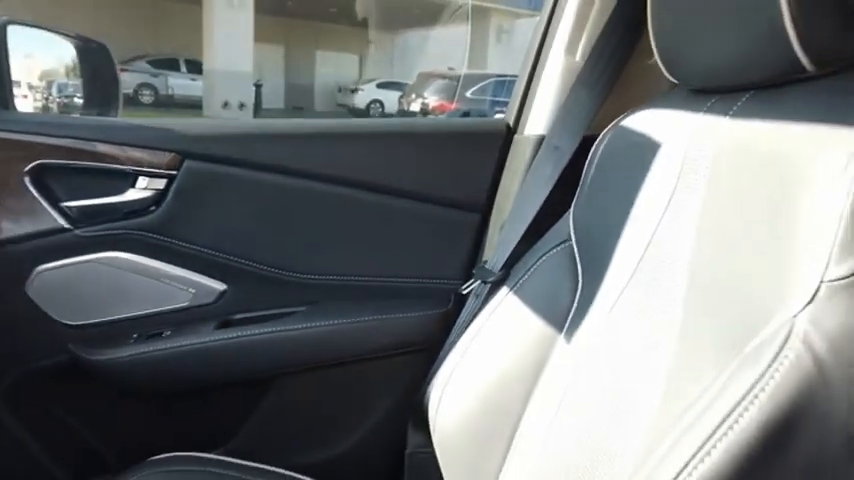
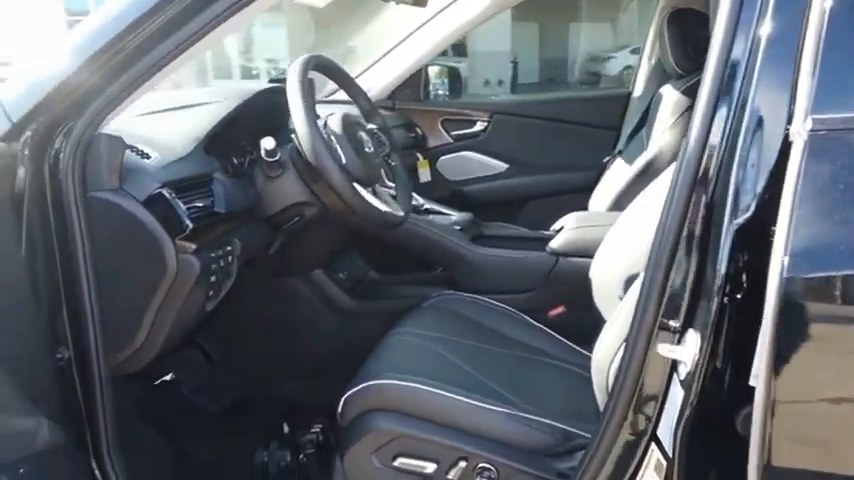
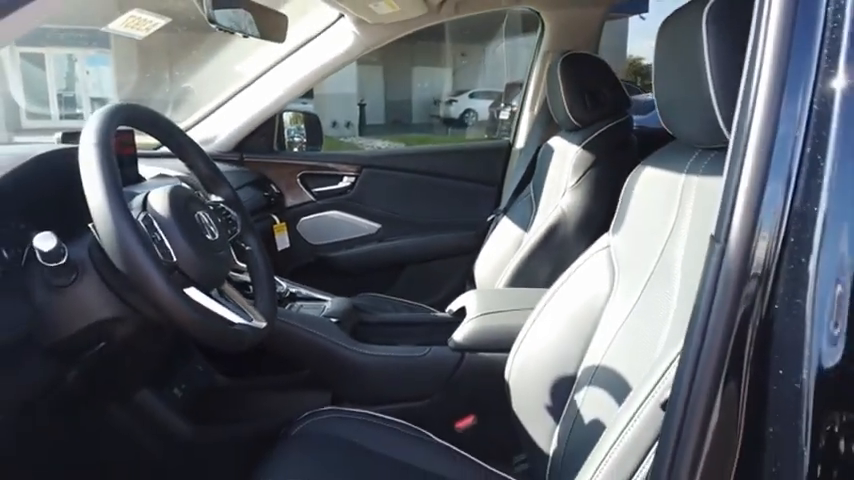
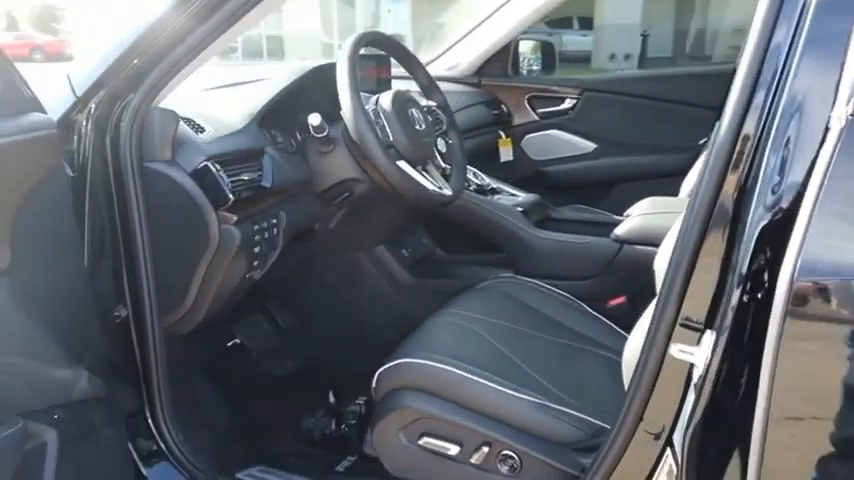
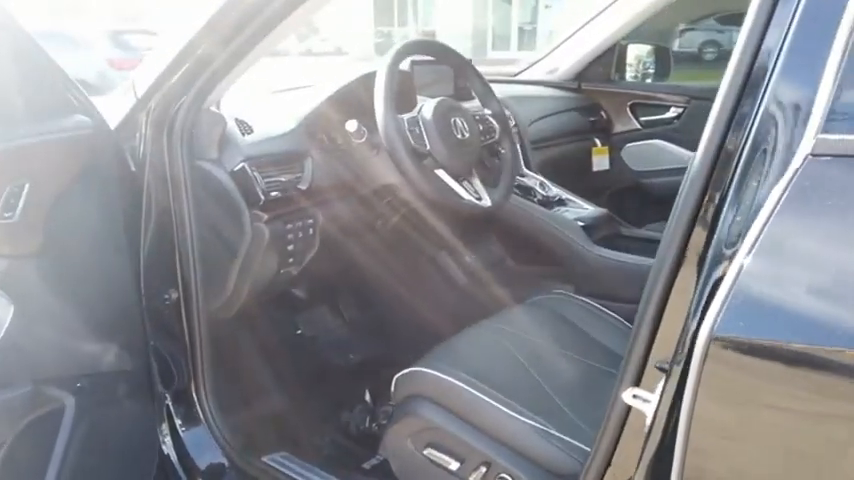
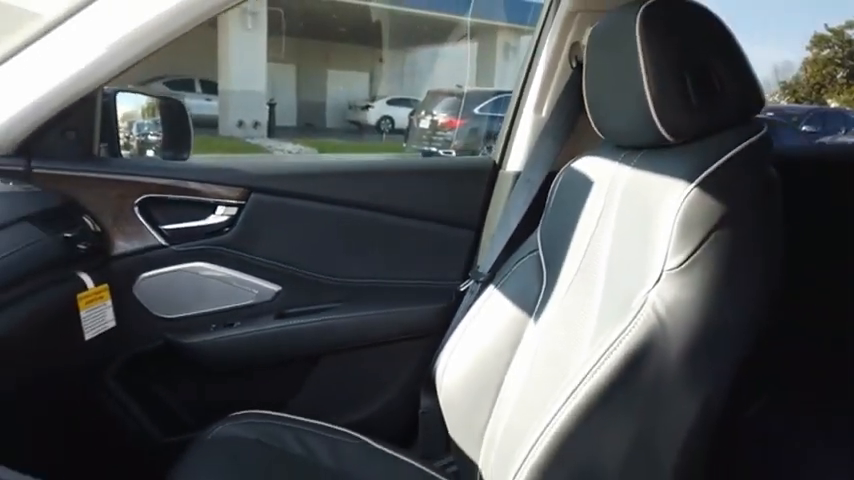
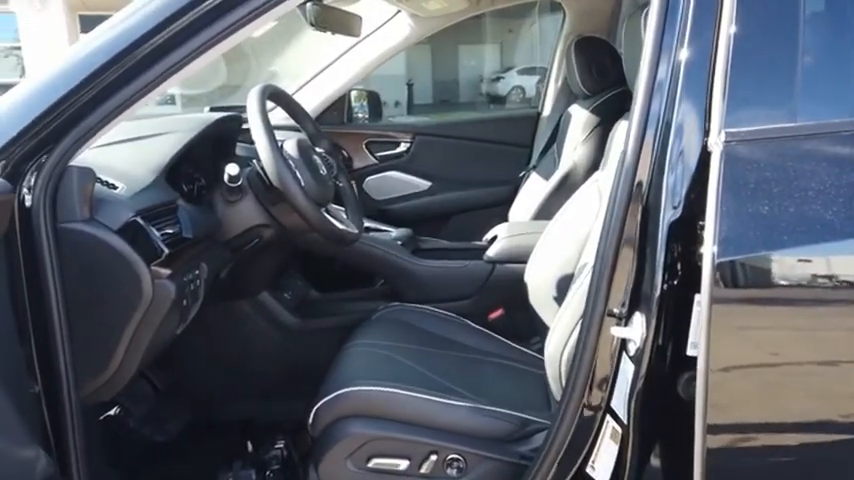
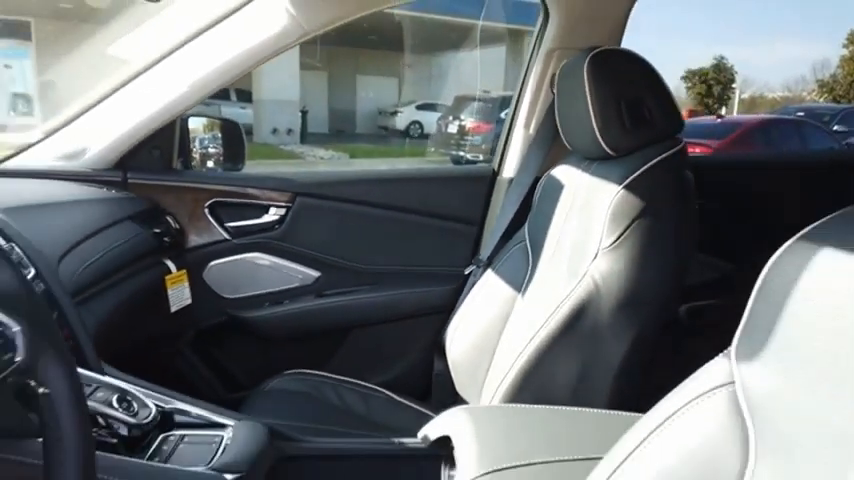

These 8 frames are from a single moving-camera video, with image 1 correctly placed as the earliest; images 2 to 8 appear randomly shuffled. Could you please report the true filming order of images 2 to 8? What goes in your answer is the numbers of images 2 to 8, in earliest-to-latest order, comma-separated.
6, 8, 3, 7, 2, 4, 5
